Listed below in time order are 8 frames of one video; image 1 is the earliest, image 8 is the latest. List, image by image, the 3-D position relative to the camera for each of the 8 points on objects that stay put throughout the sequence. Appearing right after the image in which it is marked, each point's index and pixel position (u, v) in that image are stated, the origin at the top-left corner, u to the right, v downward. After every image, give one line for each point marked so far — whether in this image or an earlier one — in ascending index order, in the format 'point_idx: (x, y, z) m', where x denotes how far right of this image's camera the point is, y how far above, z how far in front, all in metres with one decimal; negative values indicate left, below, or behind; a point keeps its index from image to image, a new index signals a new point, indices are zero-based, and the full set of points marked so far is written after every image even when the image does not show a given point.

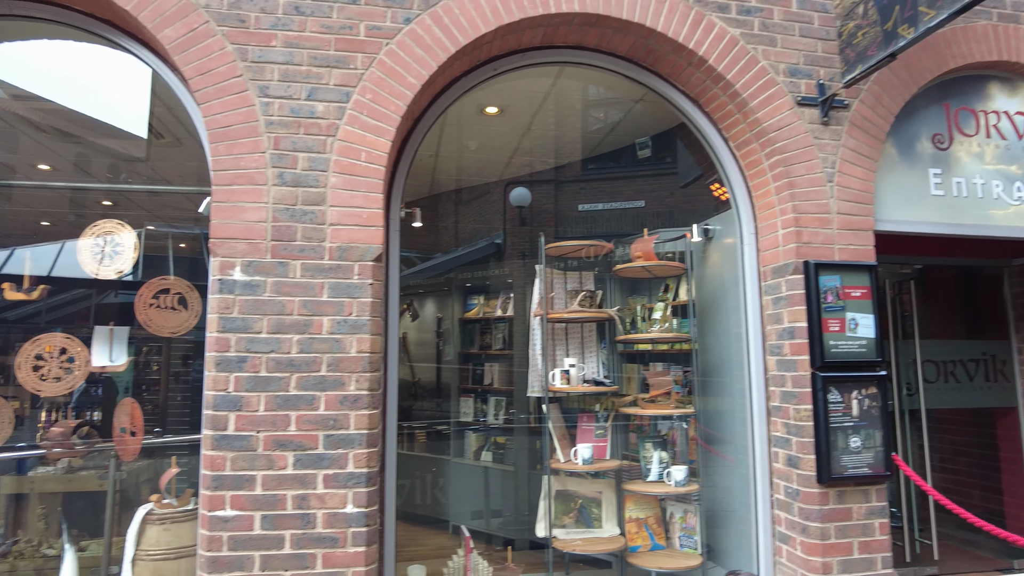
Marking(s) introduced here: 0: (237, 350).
0: (-1.0, -0.2, +2.5) m
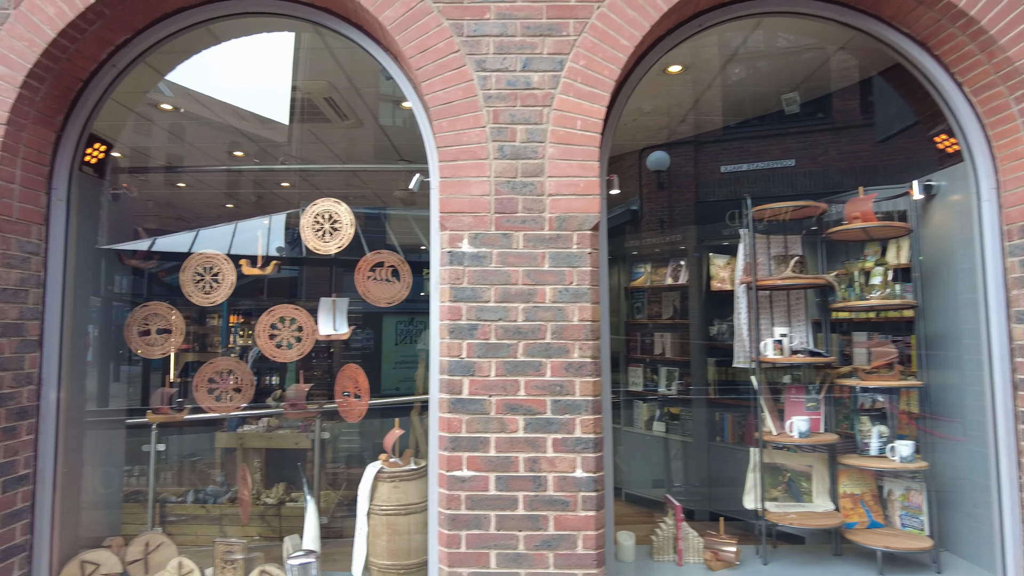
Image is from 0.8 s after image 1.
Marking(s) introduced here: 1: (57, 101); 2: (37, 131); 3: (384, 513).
0: (-0.2, -0.1, +2.6) m
1: (-2.0, +0.8, +2.9) m
2: (-2.1, +0.7, +2.9) m
3: (-0.6, -1.0, +2.9) m
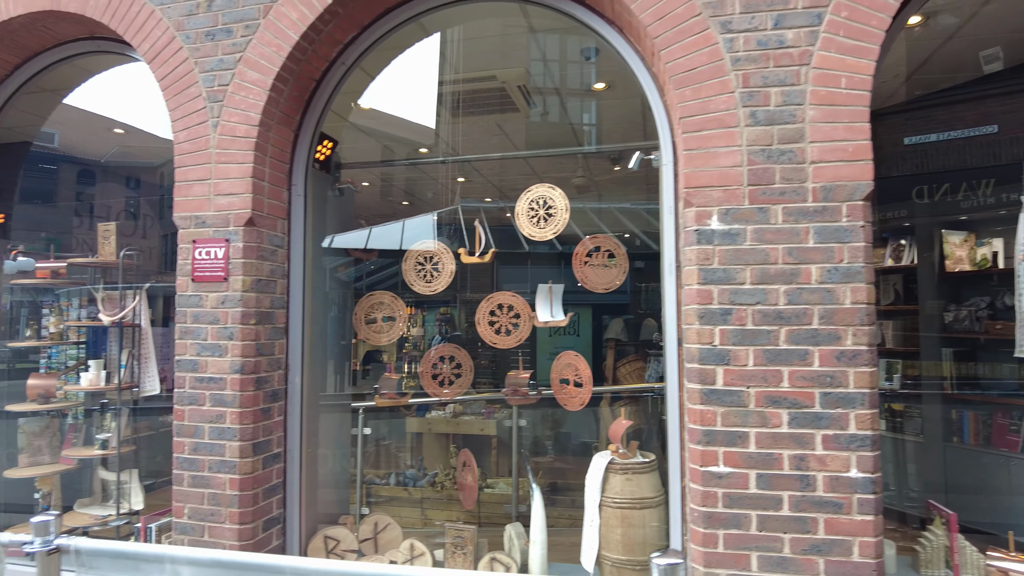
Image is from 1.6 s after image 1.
0: (+0.8, -0.1, +2.4) m
1: (-1.0, +0.9, +3.1) m
2: (-1.1, +0.7, +3.0) m
3: (+0.5, -0.9, +2.8) m
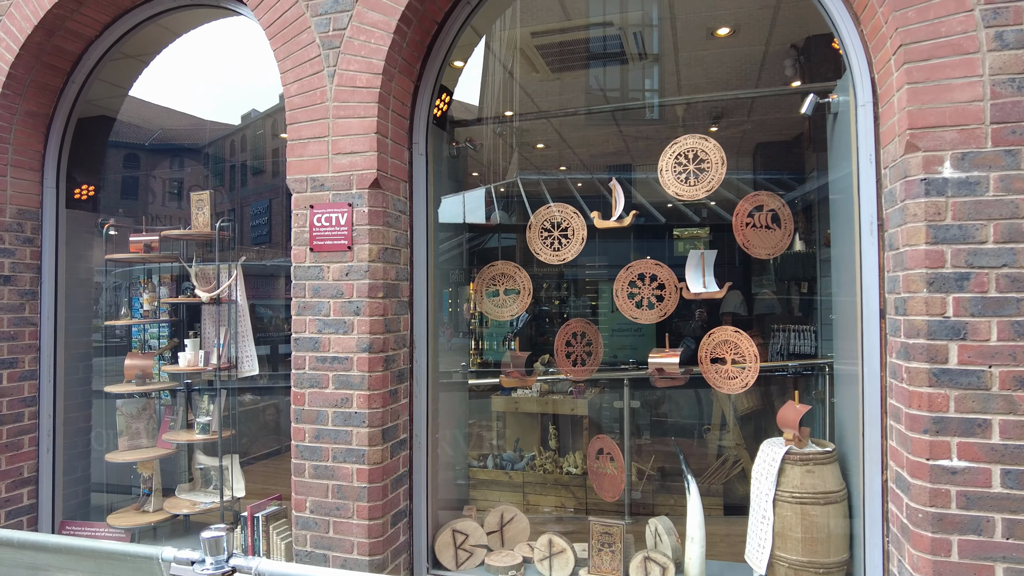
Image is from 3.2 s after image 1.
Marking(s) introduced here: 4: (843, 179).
0: (+1.4, +0.1, +2.0) m
1: (-0.4, +1.0, +2.7) m
2: (-0.5, +0.9, +2.7) m
3: (+1.1, -0.8, +2.5) m
4: (+1.3, +0.4, +2.6) m
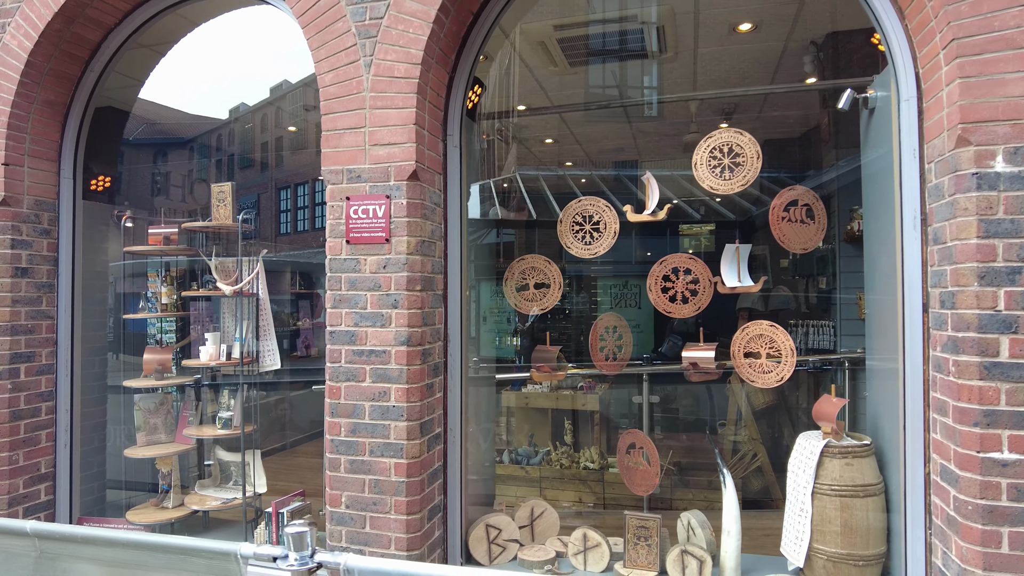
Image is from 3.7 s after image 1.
0: (+1.5, +0.1, +2.0) m
1: (-0.2, +1.0, +2.7) m
2: (-0.3, +0.9, +2.7) m
3: (+1.2, -0.8, +2.5) m
4: (+1.5, +0.5, +2.6) m
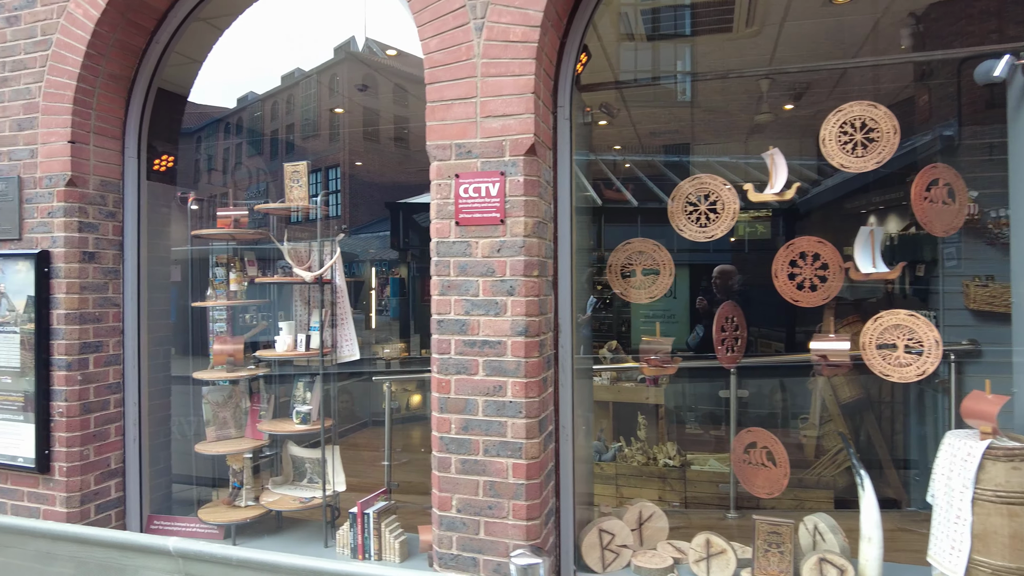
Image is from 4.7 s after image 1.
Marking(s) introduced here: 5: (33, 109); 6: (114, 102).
0: (+2.0, +0.1, +1.7) m
1: (+0.2, +1.1, +2.5) m
2: (+0.2, +0.9, +2.5) m
3: (+1.7, -0.7, +2.3) m
4: (+2.0, +0.5, +2.4) m
5: (-2.3, +0.9, +3.1) m
6: (-2.0, +0.9, +3.2) m
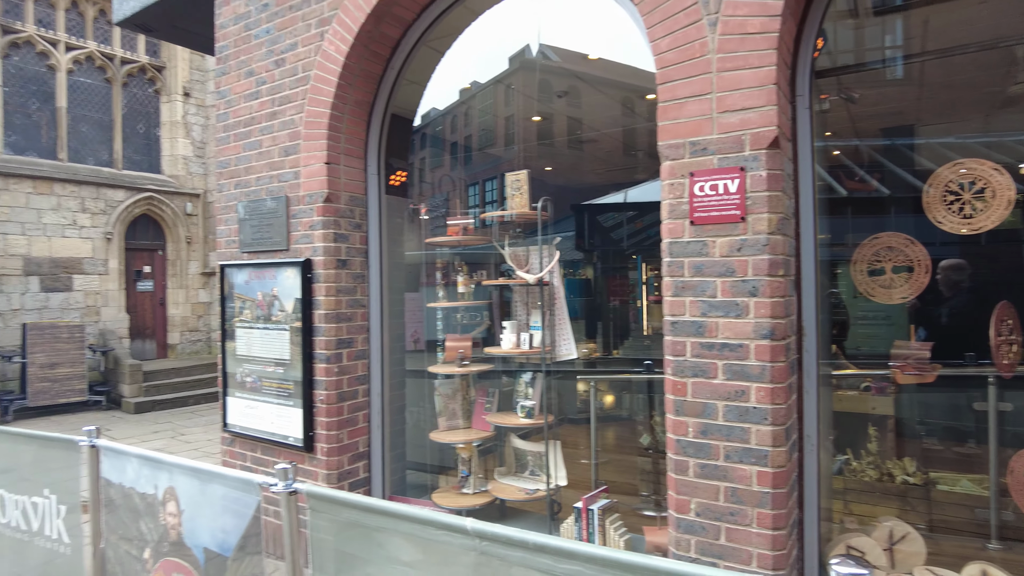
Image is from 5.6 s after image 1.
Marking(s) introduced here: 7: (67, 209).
0: (+2.6, +0.1, +1.2) m
1: (+1.1, +1.1, +2.3) m
2: (+1.0, +0.9, +2.3) m
3: (+2.5, -0.7, +1.7) m
4: (+2.7, +0.5, +1.8) m
5: (-1.2, +0.8, +3.6) m
6: (-0.9, +0.9, +3.6) m
7: (-6.4, +1.1, +9.3) m
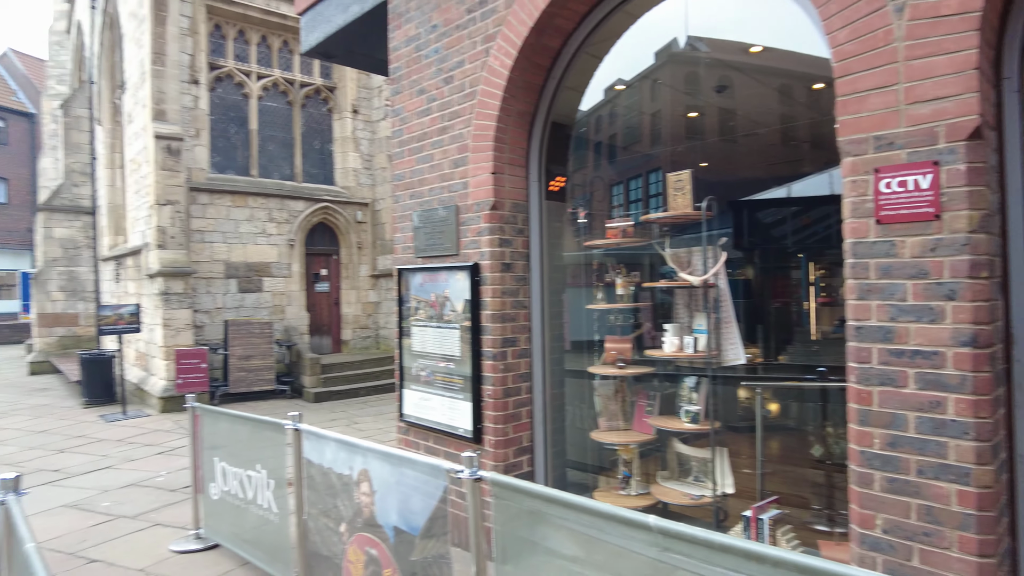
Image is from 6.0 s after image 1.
0: (+2.9, +0.1, +0.6) m
1: (+1.7, +1.1, +2.1) m
2: (+1.6, +0.9, +2.1) m
3: (+2.9, -0.7, +1.2) m
4: (+3.2, +0.5, +1.2) m
5: (-0.3, +0.8, +3.9) m
6: (+0.1, +0.9, +3.8) m
7: (-4.1, +1.1, +10.5) m
